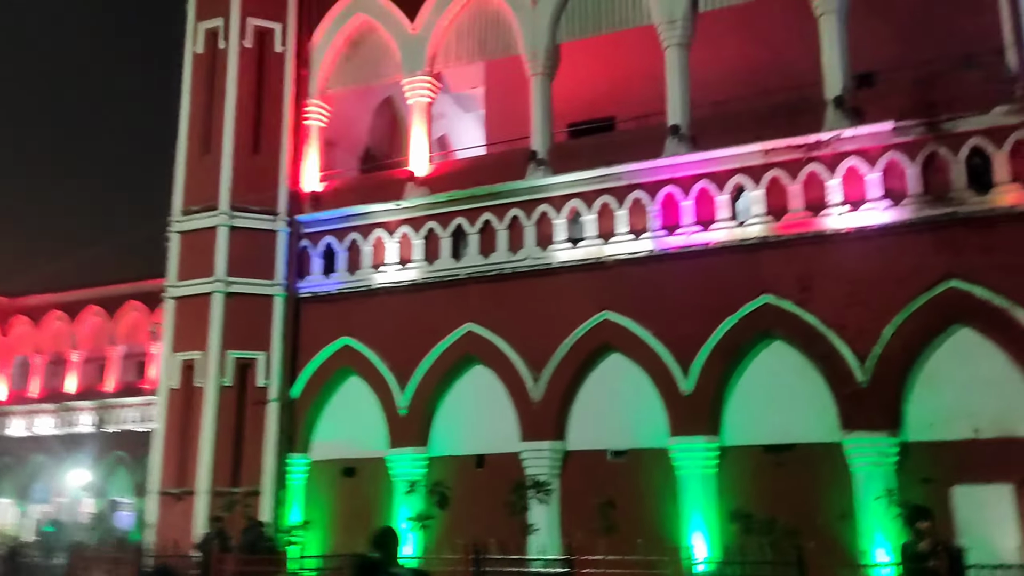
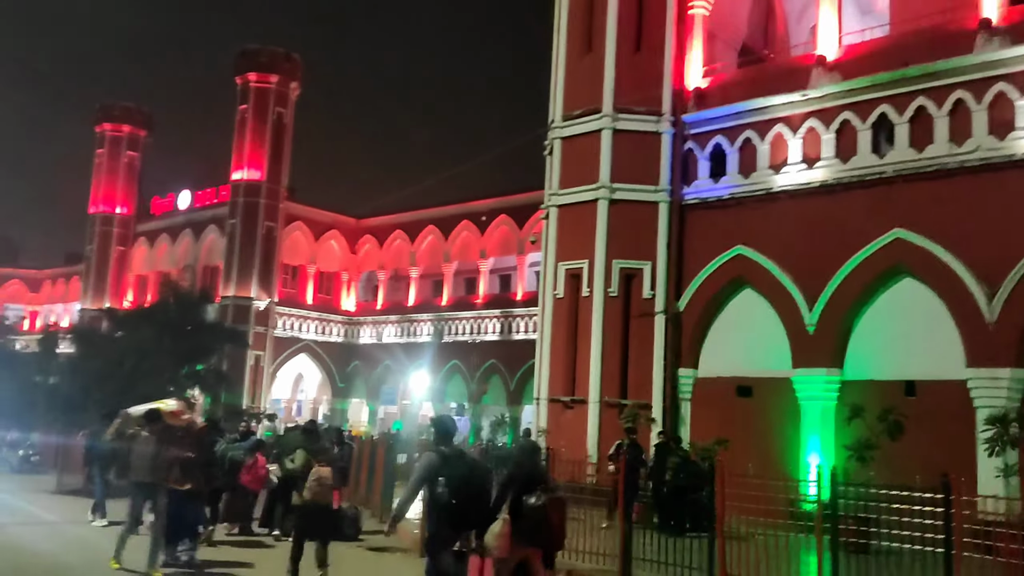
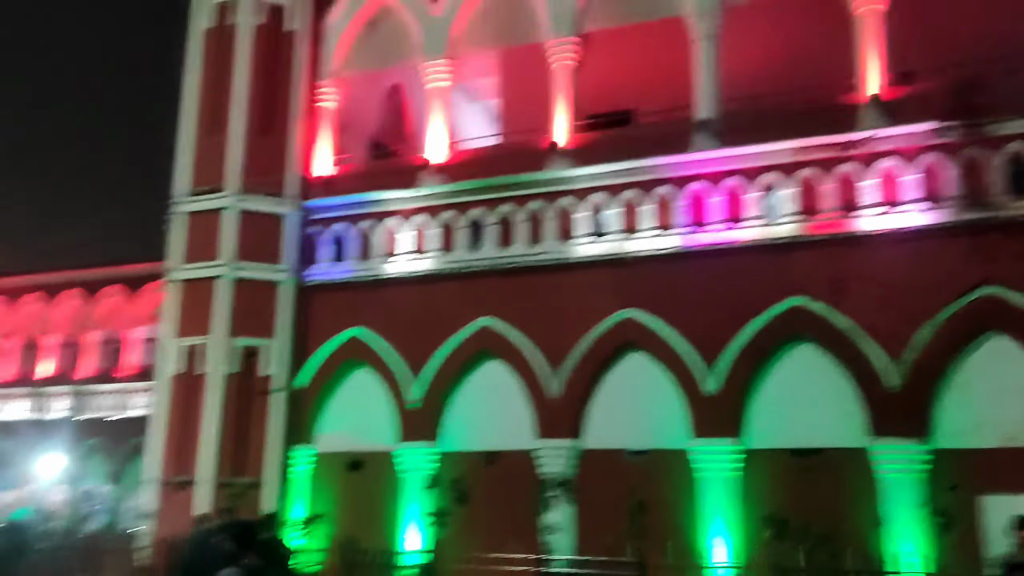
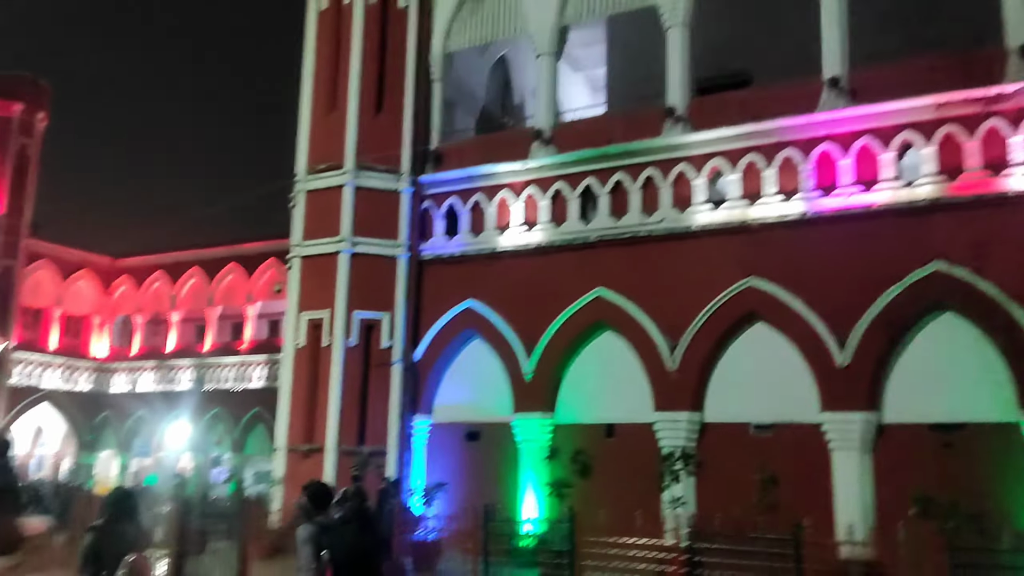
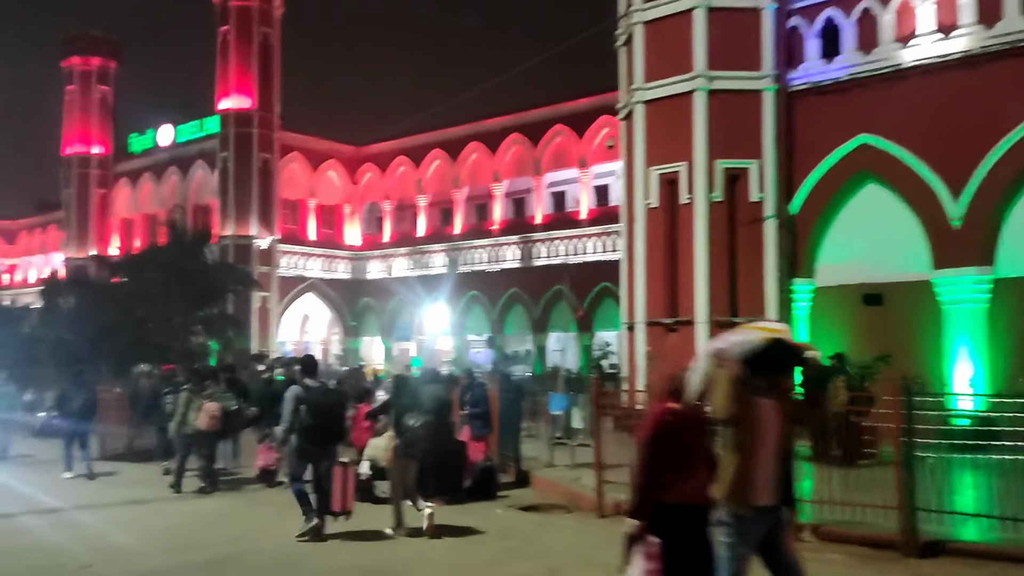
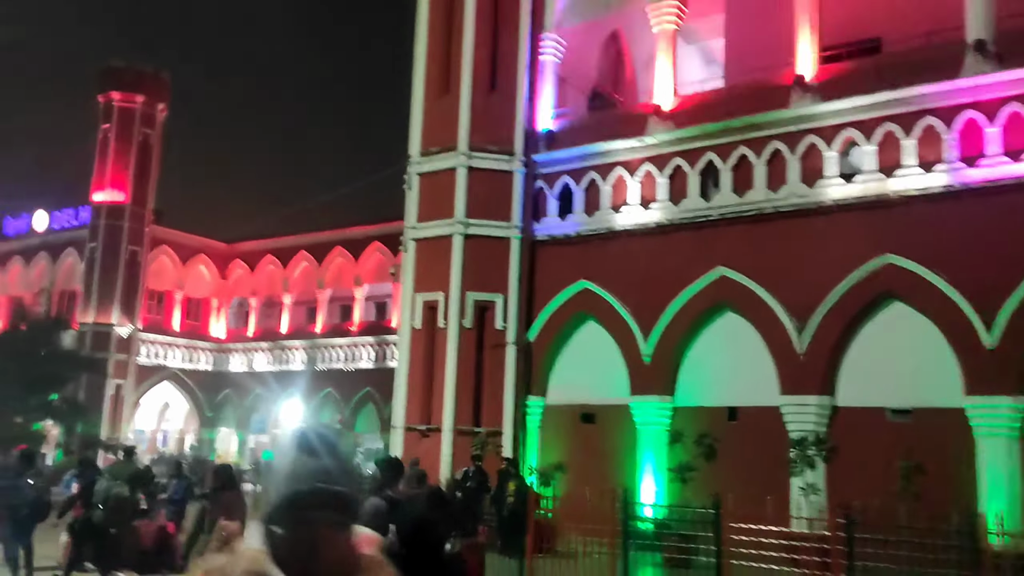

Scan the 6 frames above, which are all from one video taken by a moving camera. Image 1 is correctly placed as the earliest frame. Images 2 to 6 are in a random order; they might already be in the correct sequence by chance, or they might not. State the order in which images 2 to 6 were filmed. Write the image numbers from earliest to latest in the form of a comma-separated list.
3, 4, 6, 2, 5
